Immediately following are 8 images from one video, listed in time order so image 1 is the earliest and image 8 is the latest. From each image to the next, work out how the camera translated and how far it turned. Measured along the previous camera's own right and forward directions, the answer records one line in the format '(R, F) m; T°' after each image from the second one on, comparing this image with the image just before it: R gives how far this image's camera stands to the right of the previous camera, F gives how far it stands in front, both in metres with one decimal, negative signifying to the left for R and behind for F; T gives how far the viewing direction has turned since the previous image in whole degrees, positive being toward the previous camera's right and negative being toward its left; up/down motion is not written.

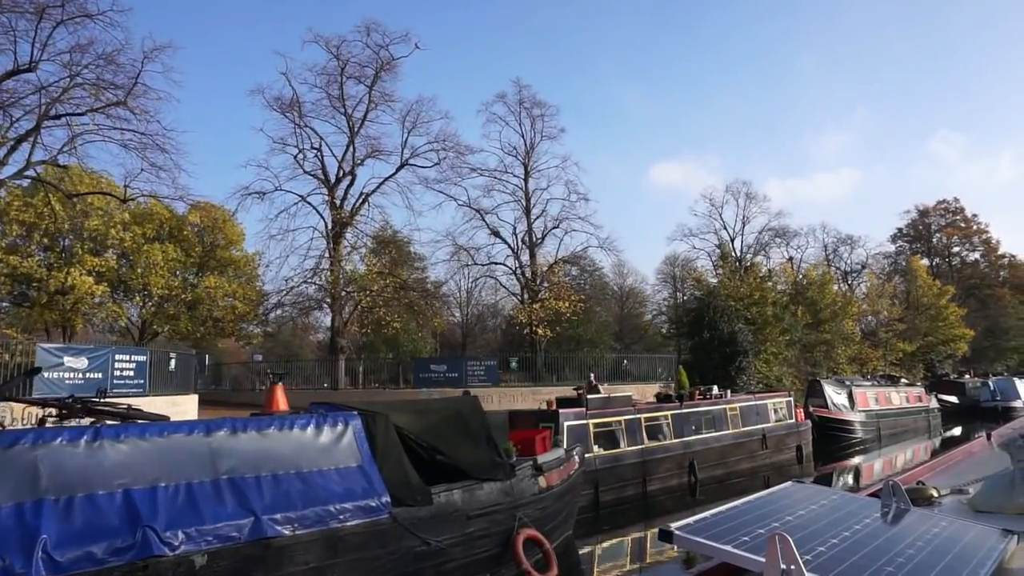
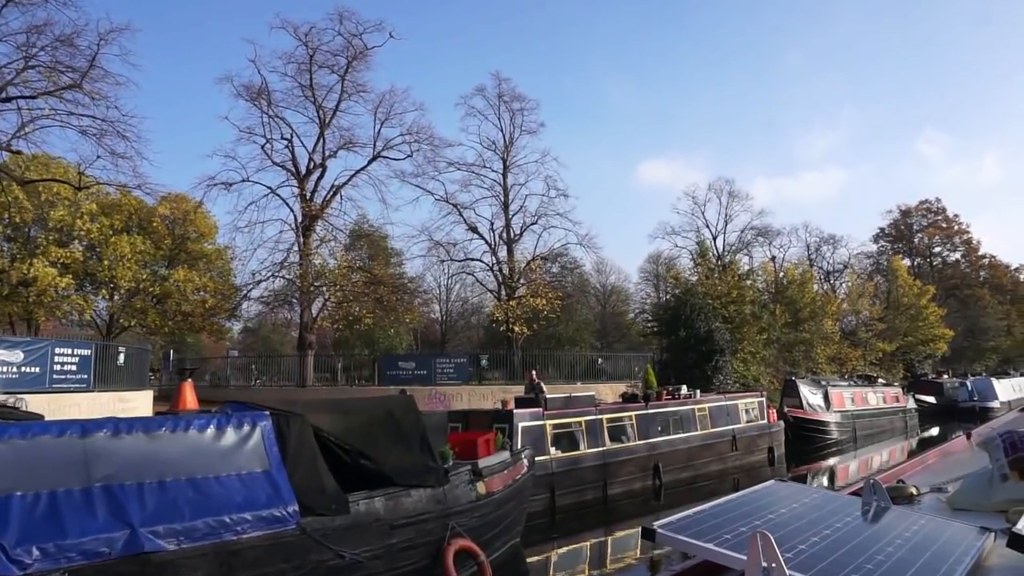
(+0.5, +0.6) m; +1°
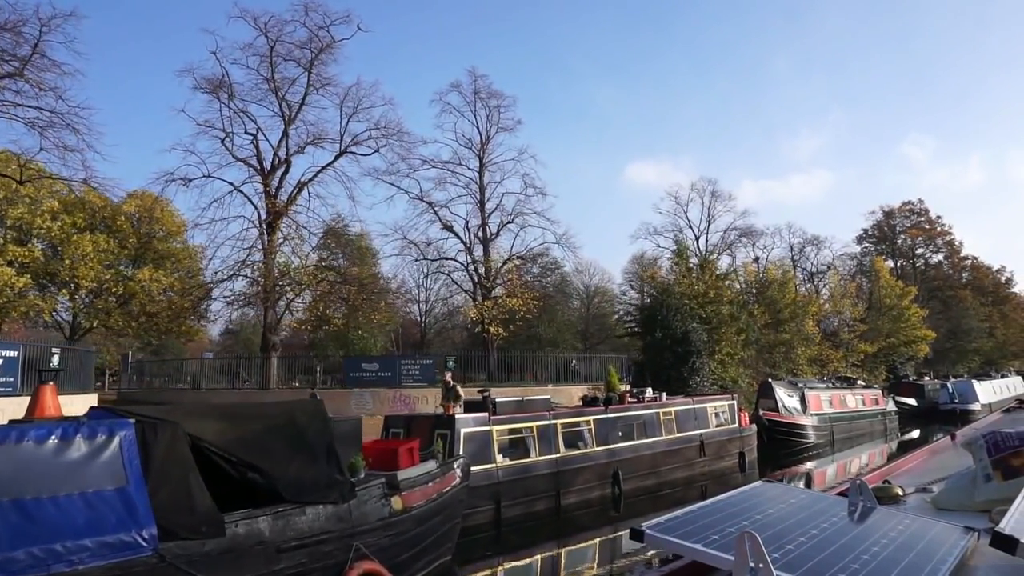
(+0.7, +0.8) m; +1°
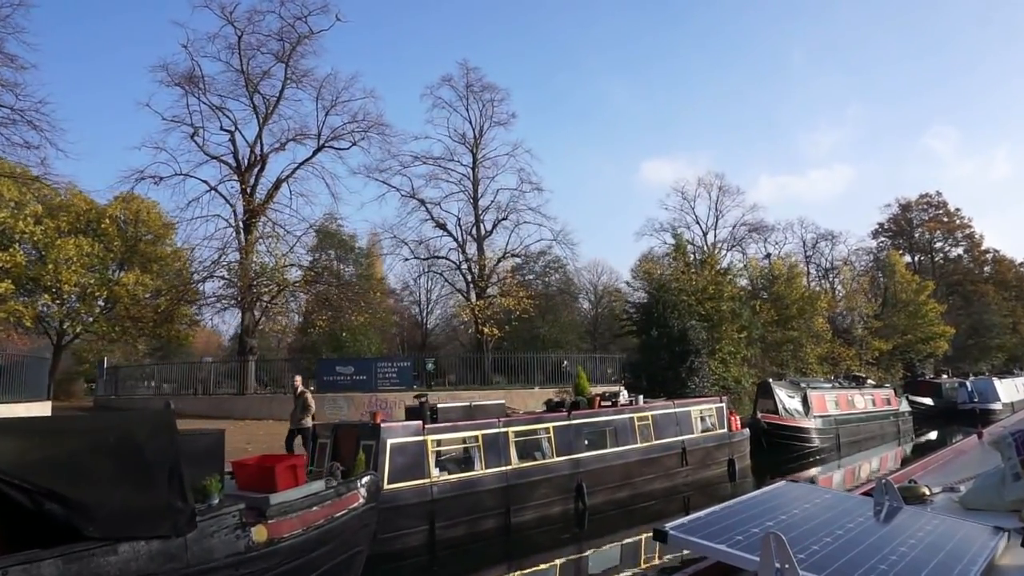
(+1.1, +1.4) m; -1°
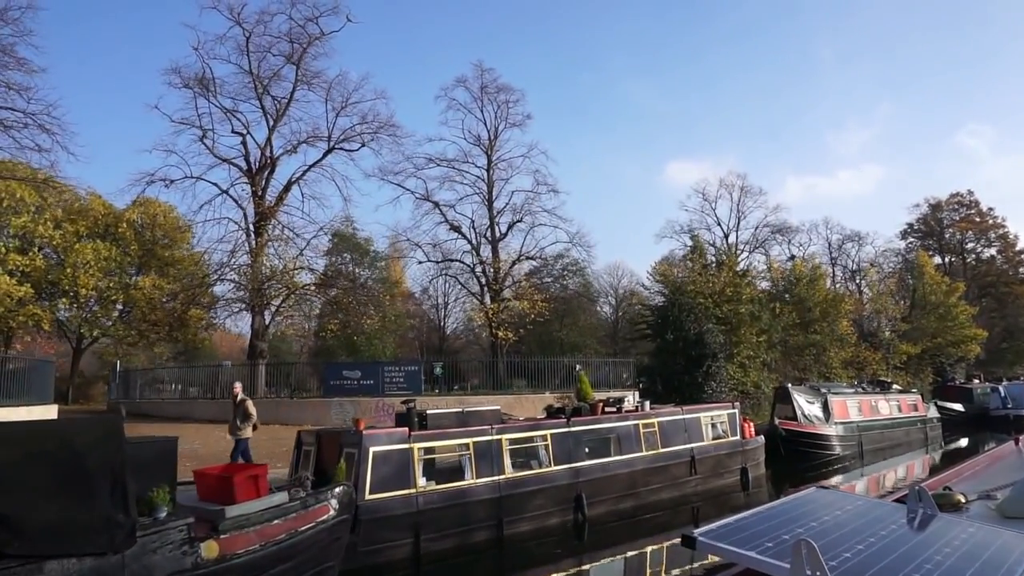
(+0.4, +0.5) m; -2°
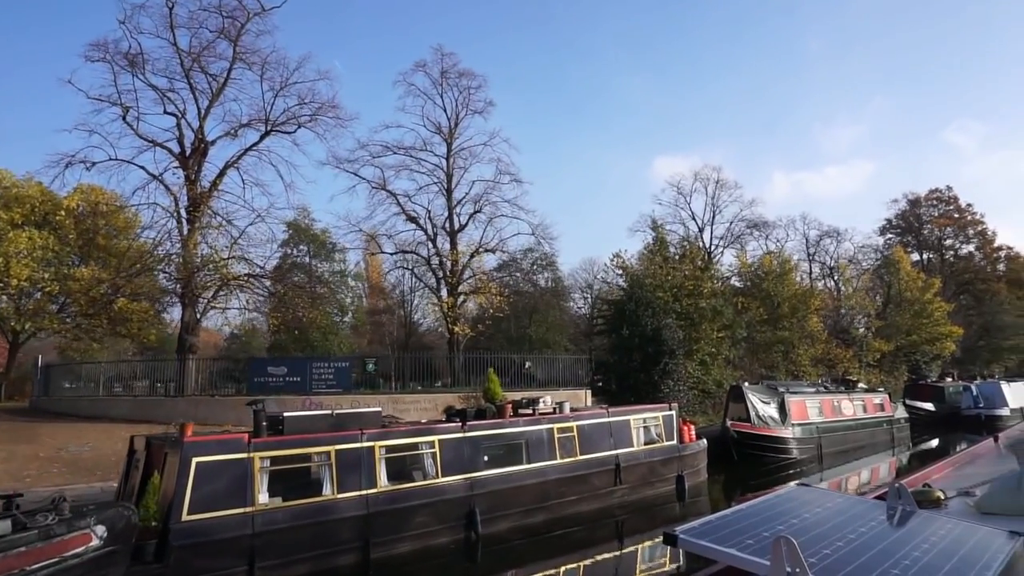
(+1.3, +1.5) m; +1°
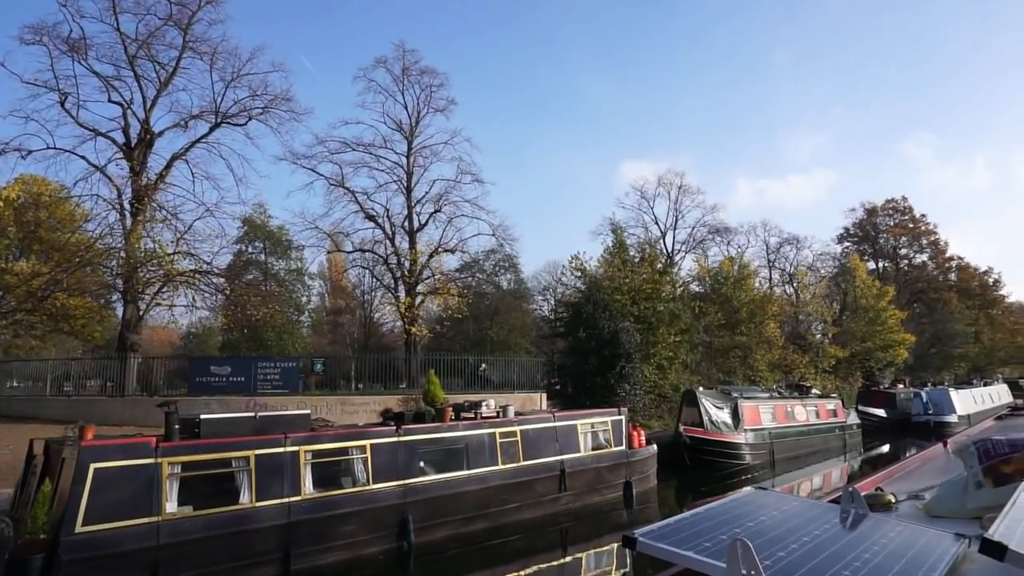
(+0.4, +0.4) m; +2°
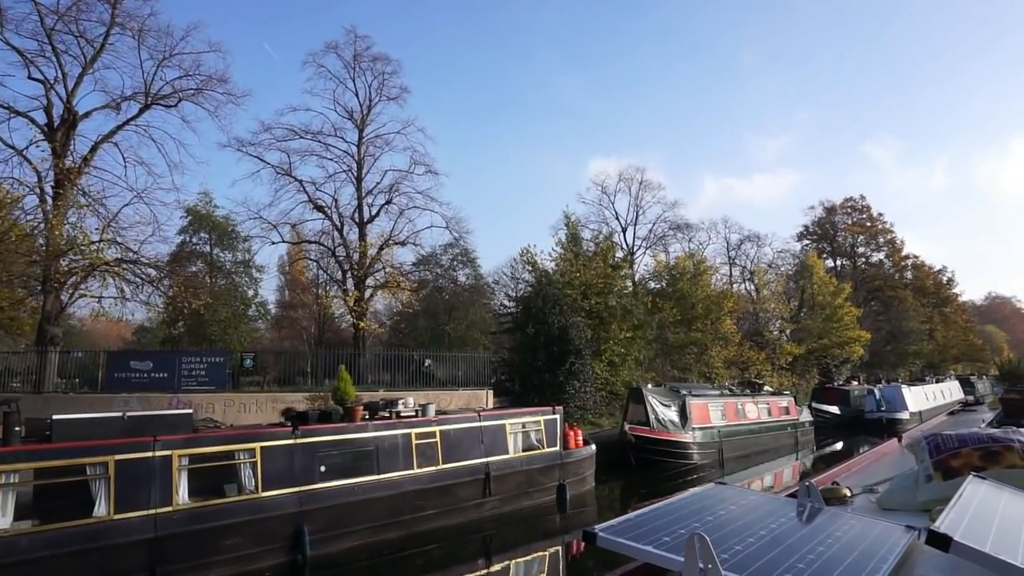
(+0.7, +0.9) m; +2°
